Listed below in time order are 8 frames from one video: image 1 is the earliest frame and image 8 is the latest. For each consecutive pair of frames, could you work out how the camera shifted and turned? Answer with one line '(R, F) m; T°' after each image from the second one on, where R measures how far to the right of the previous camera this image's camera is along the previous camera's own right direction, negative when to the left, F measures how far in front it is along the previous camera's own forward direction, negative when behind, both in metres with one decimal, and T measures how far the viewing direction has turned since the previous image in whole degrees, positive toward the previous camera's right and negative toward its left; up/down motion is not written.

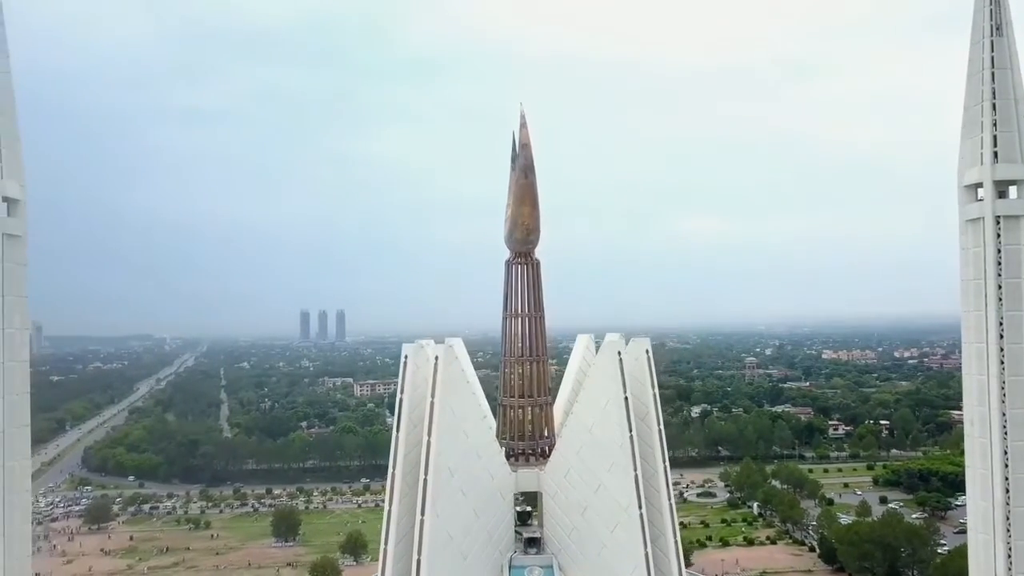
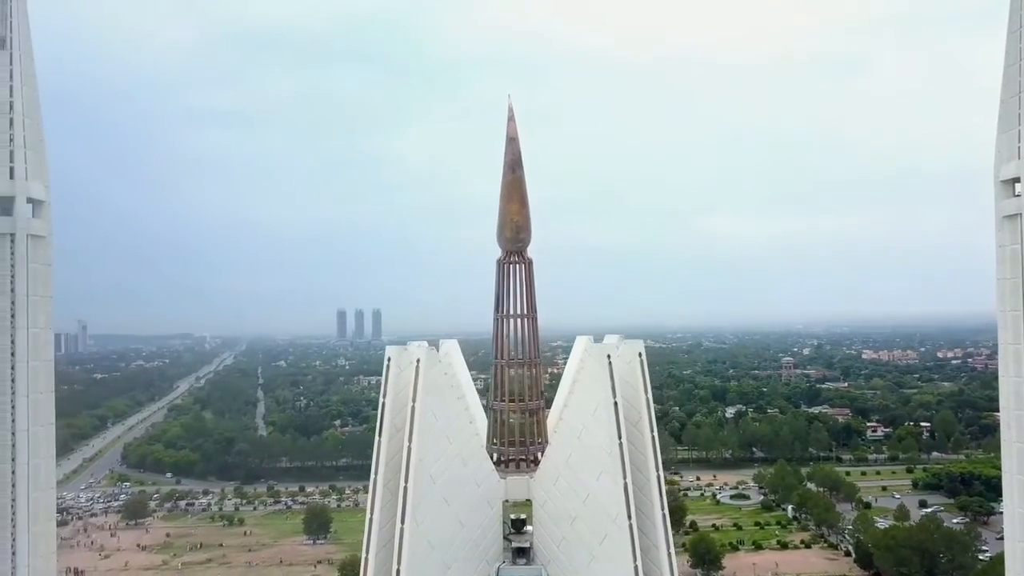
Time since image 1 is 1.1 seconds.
(+0.8, +0.6) m; -2°
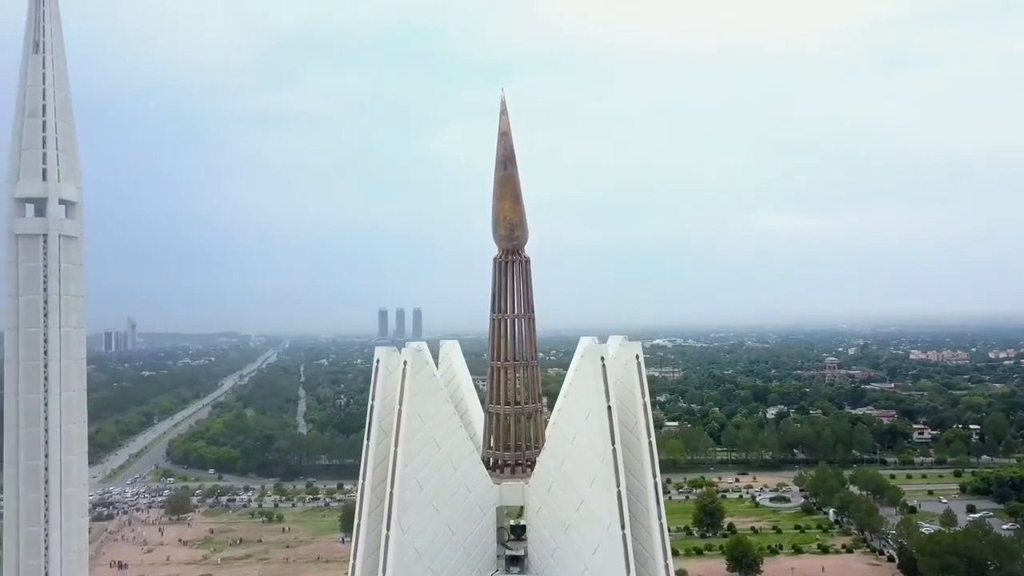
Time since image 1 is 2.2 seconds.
(+0.7, +0.5) m; -2°
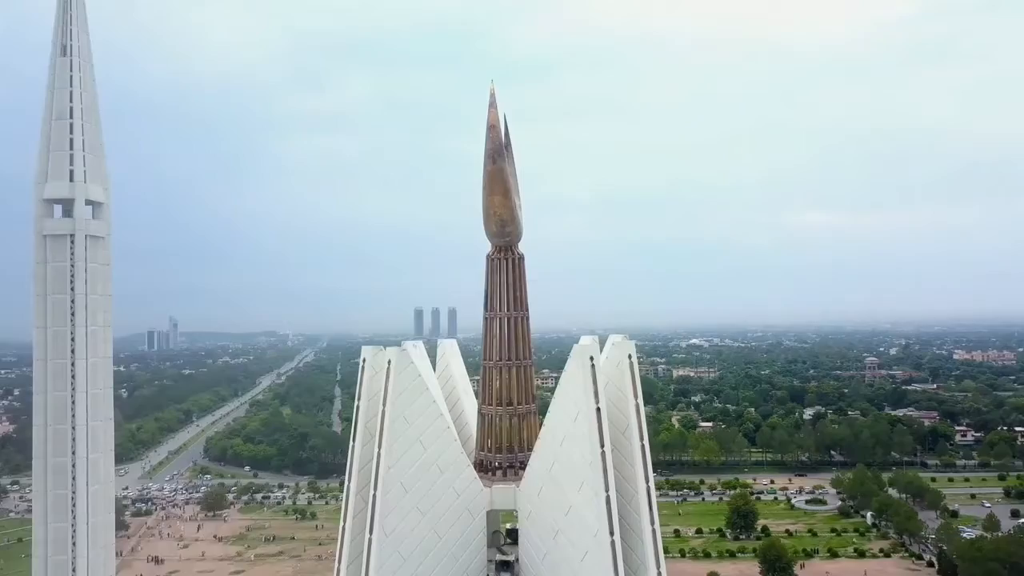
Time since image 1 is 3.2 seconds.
(+0.7, +0.5) m; -2°
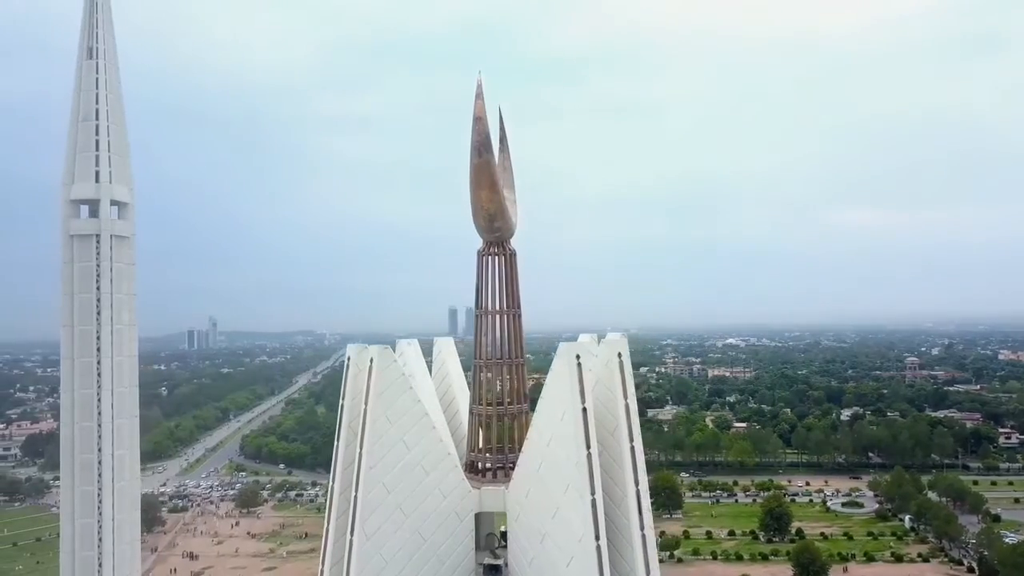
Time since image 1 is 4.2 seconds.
(+0.7, +0.4) m; -2°
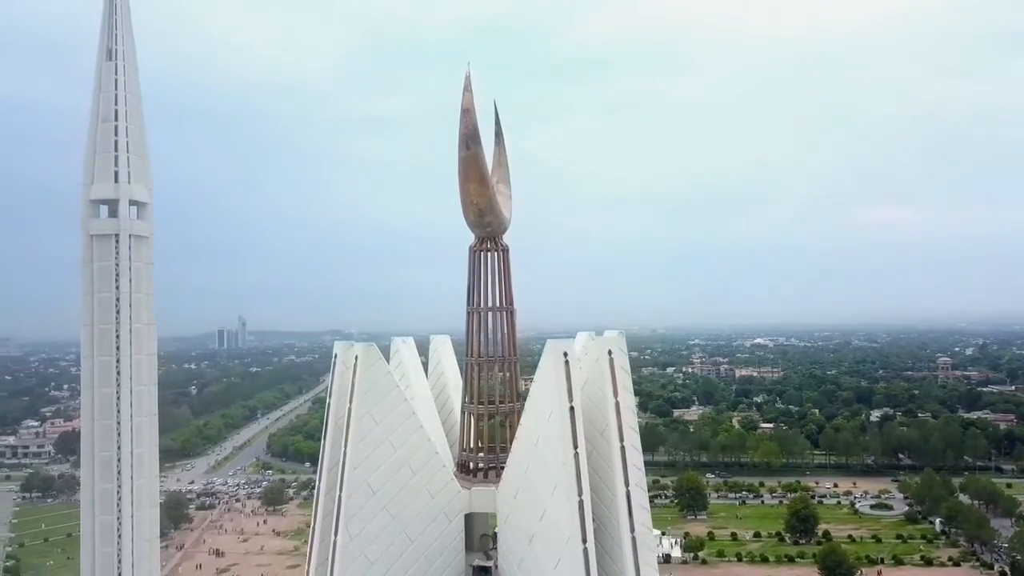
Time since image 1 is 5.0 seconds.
(+0.6, +0.3) m; -1°
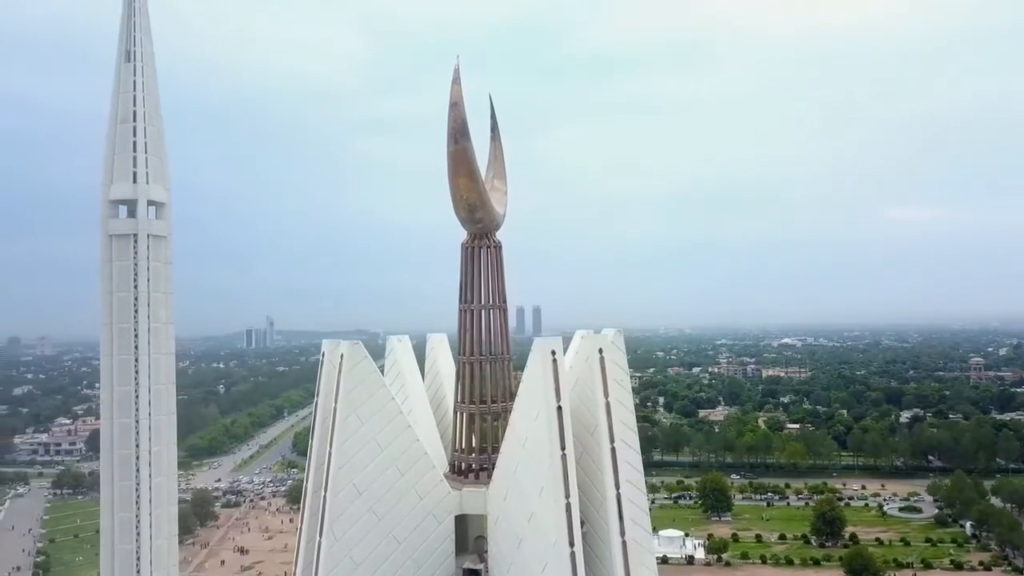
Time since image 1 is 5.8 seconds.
(+0.5, +0.3) m; -1°
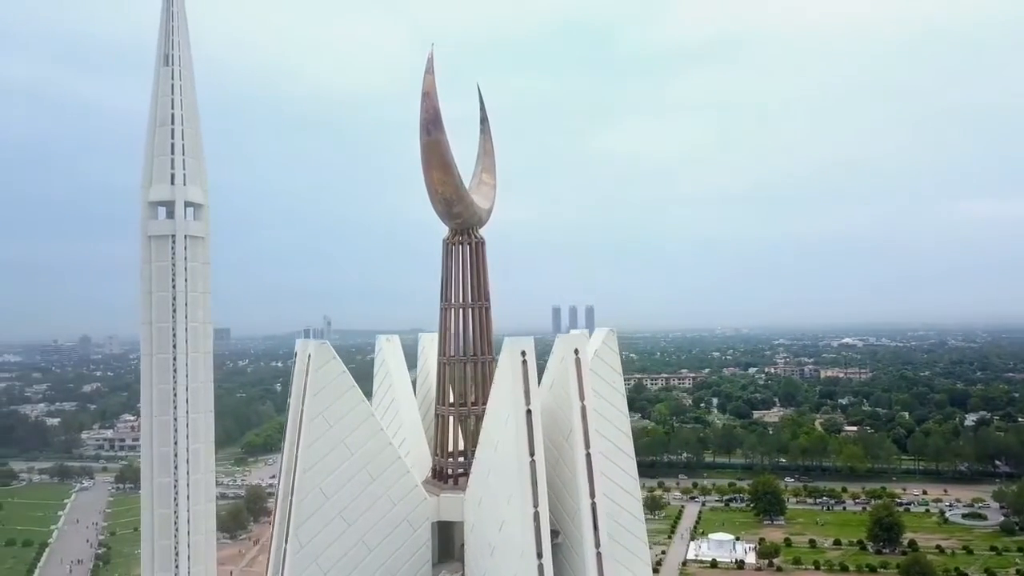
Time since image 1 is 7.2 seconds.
(+1.1, +0.6) m; -3°
